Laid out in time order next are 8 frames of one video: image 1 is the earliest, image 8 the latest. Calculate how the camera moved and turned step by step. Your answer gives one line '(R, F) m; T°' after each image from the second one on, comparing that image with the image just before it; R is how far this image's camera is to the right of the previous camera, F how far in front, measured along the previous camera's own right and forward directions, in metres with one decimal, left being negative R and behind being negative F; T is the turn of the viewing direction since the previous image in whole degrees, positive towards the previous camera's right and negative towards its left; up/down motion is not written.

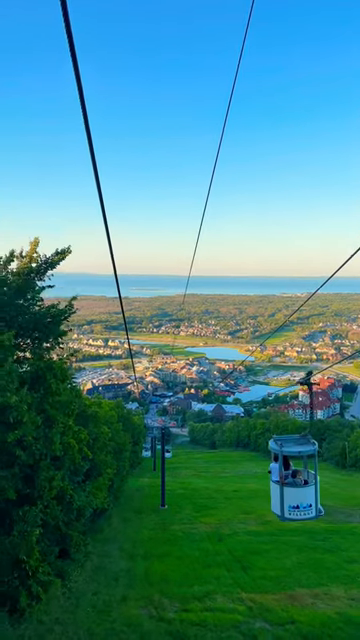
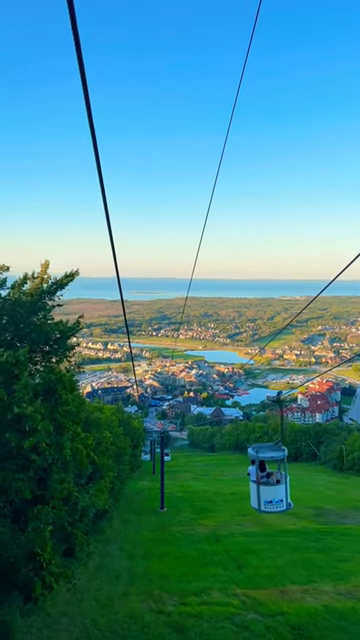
(0.0, -0.7) m; 0°
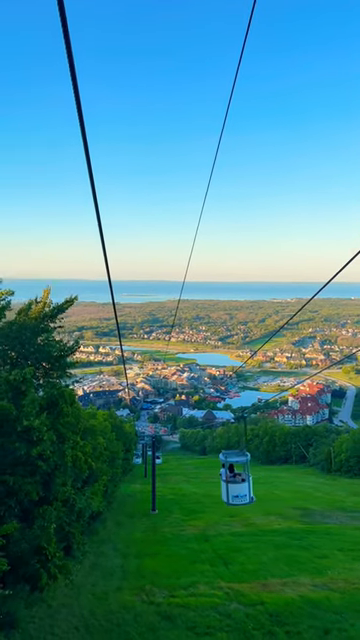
(+0.1, -1.0) m; +1°
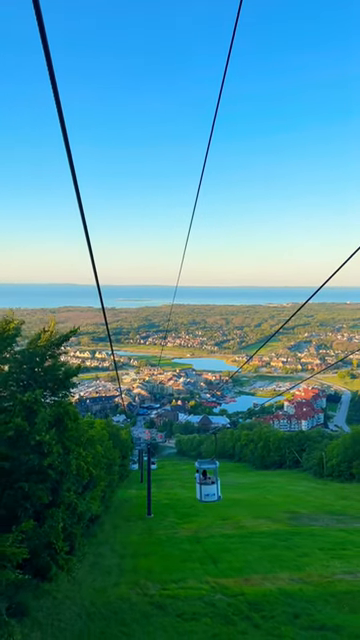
(+0.2, -1.4) m; 0°
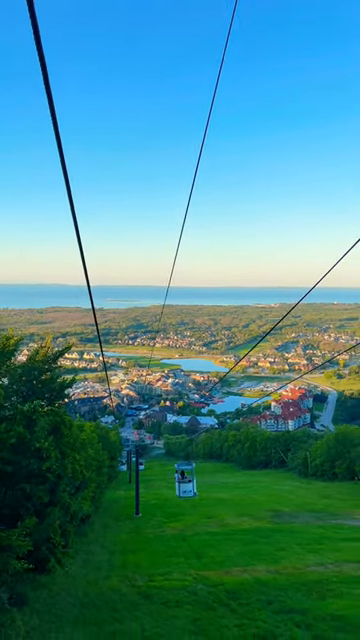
(+0.1, -1.1) m; +1°
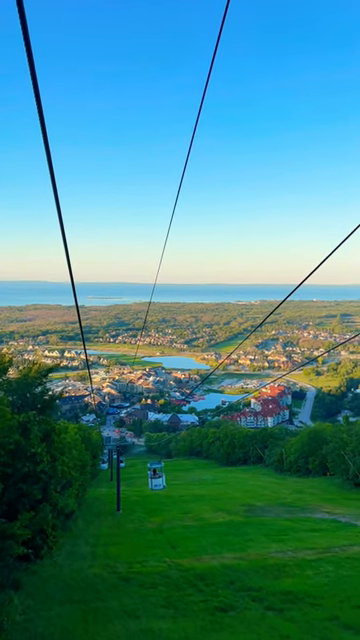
(+0.2, -1.7) m; +2°
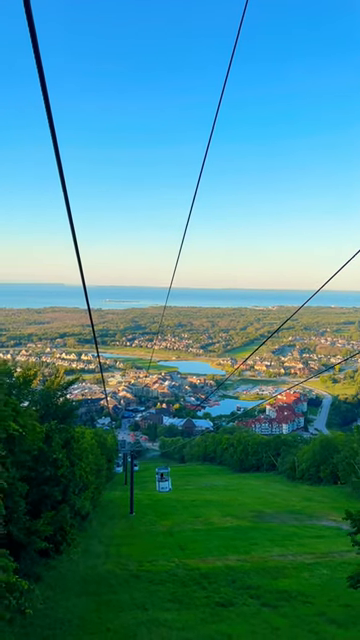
(+0.2, -1.2) m; -2°
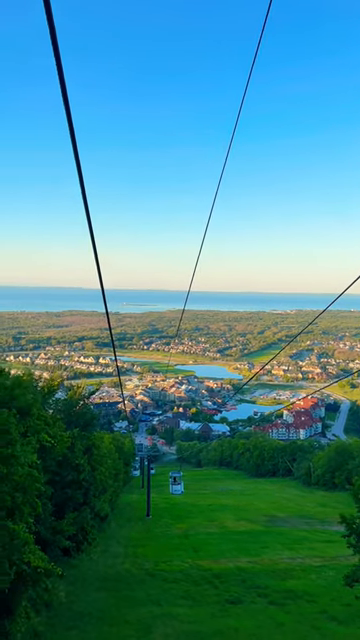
(+0.1, -1.0) m; -2°
